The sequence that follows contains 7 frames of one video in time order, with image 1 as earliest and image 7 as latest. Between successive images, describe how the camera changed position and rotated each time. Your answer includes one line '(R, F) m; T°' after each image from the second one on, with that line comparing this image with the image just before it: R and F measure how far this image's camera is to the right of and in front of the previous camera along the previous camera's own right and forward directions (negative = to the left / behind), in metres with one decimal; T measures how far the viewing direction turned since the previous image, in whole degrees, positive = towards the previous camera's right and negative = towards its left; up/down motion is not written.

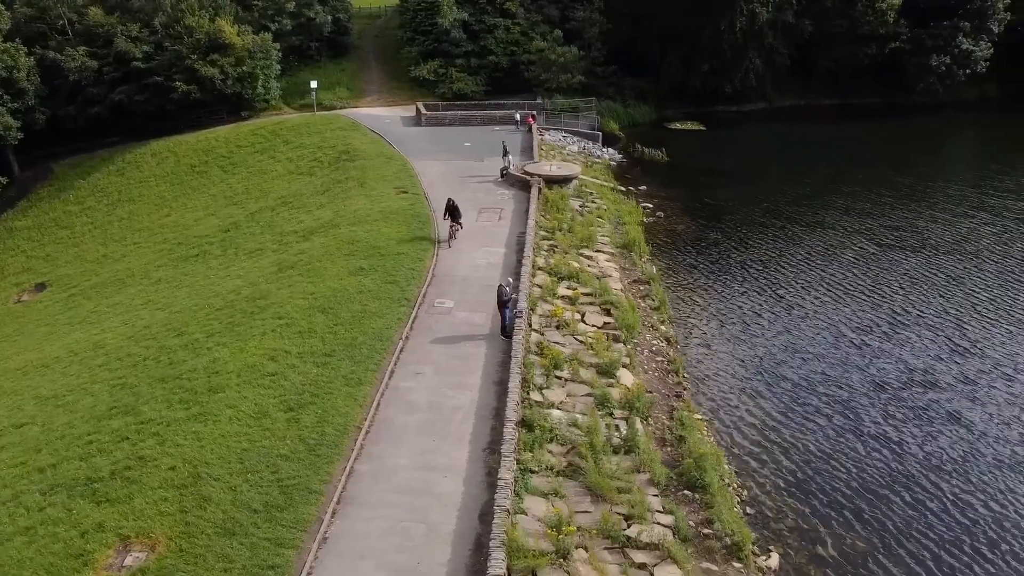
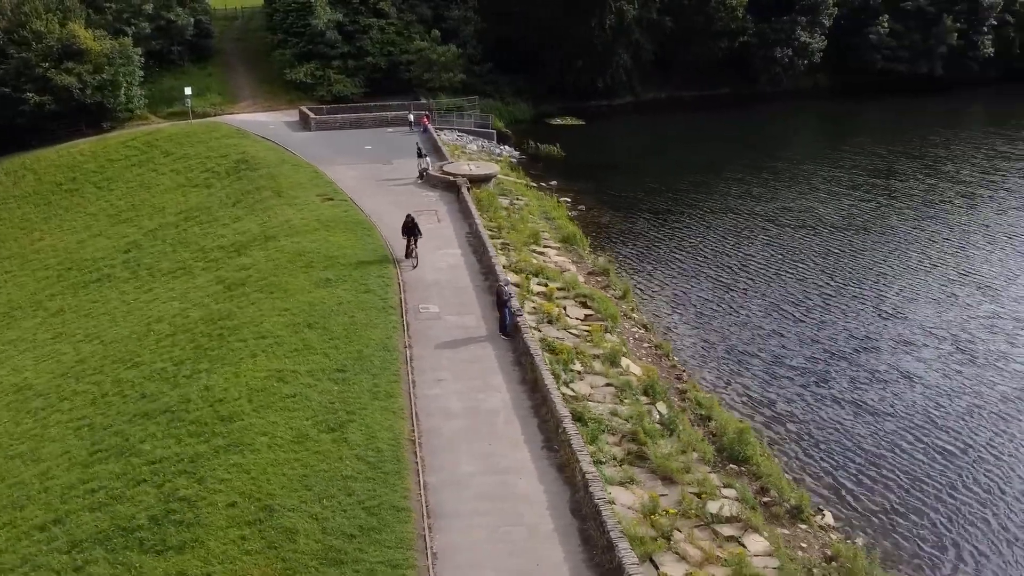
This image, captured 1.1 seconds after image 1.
(-4.0, +0.3) m; +11°
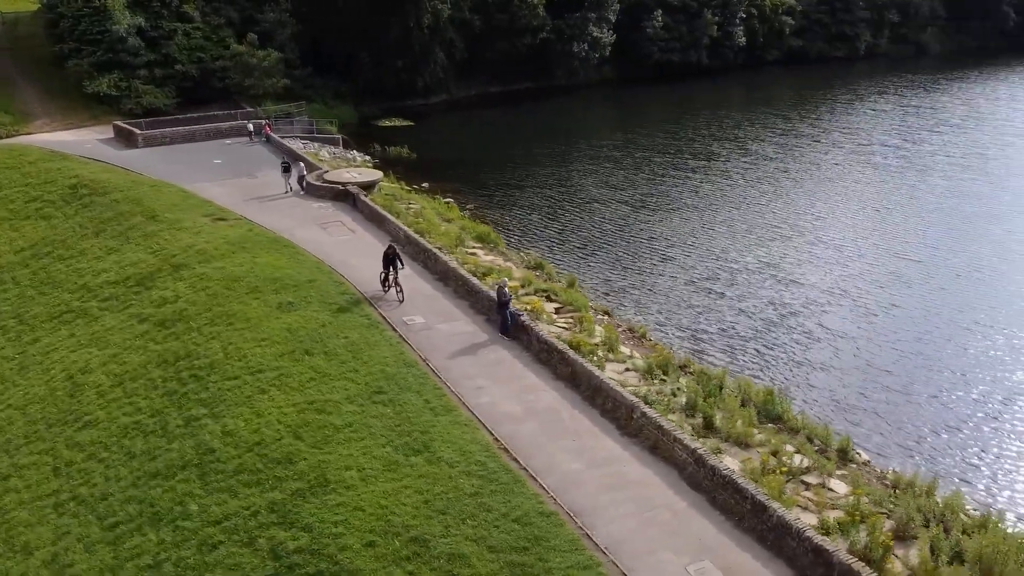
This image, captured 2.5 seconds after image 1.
(-5.8, +0.7) m; +16°
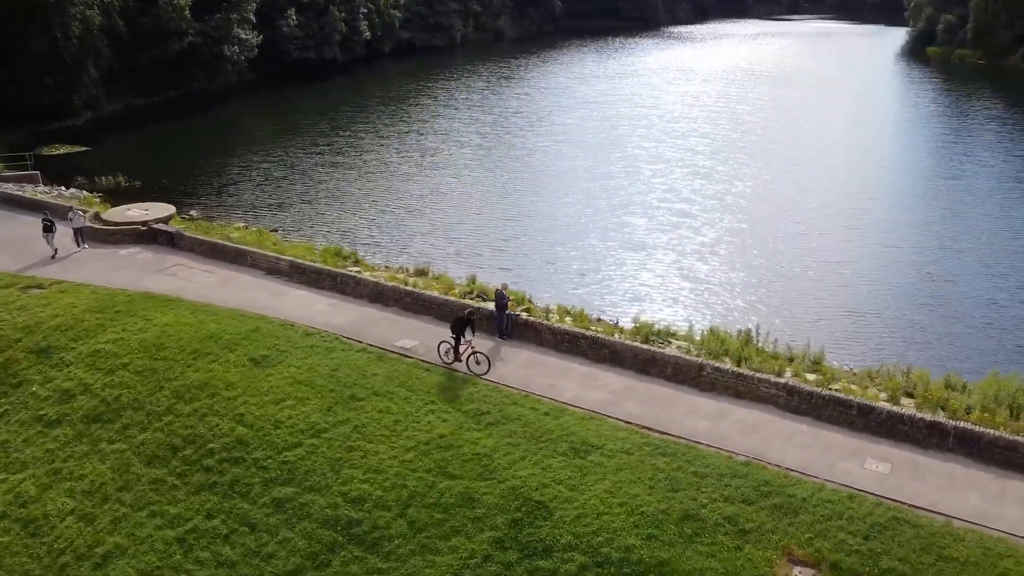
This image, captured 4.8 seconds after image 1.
(-10.1, +1.9) m; +29°
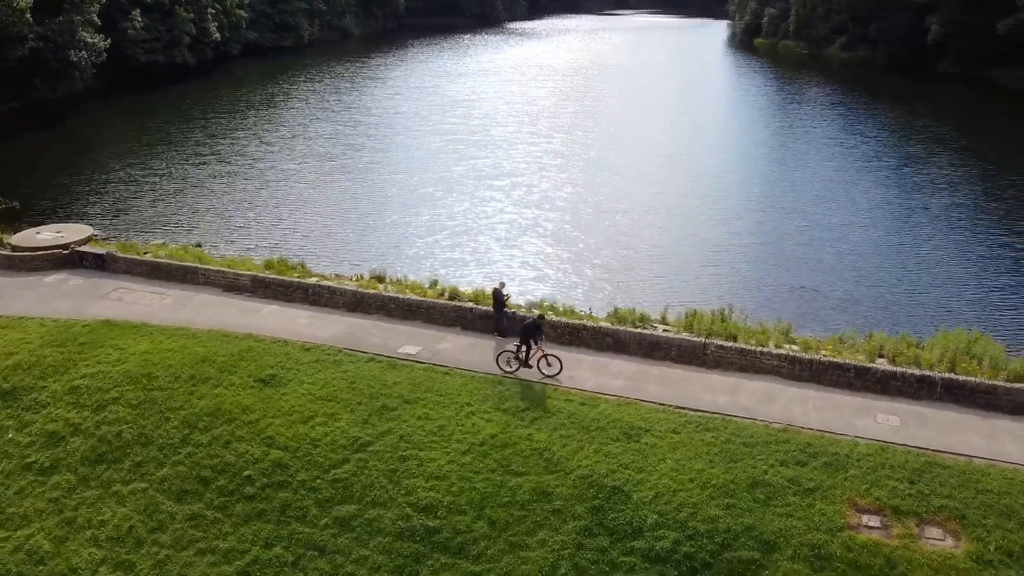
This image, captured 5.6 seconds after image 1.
(-4.0, +0.1) m; +11°
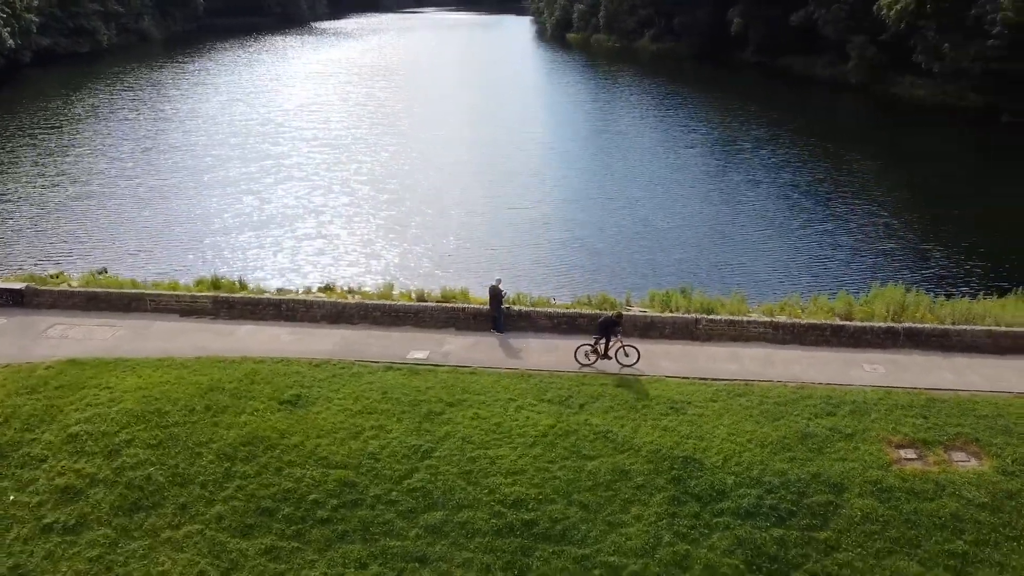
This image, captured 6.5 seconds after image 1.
(-4.9, +0.1) m; +13°
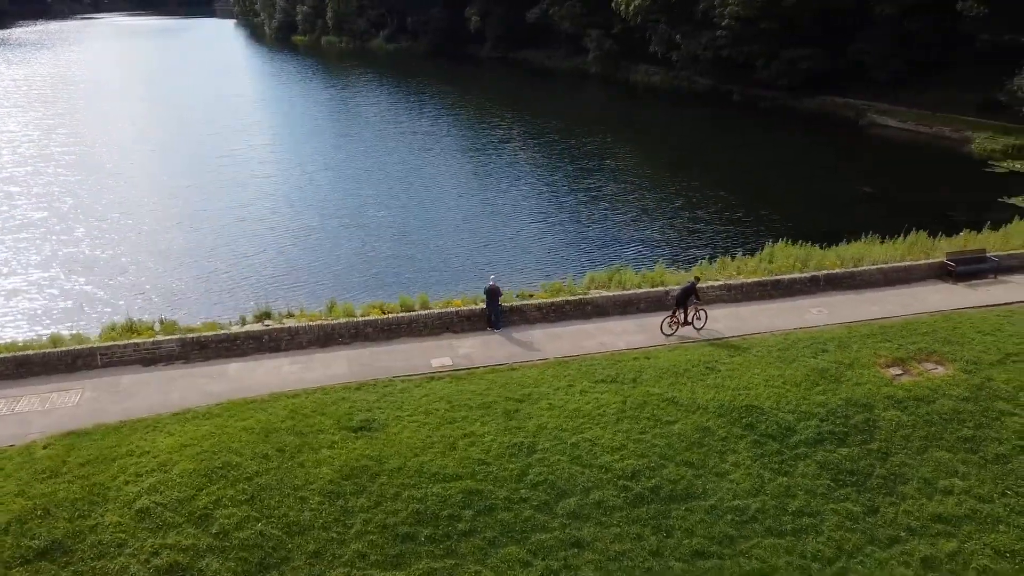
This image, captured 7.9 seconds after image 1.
(-7.5, +0.5) m; +20°
